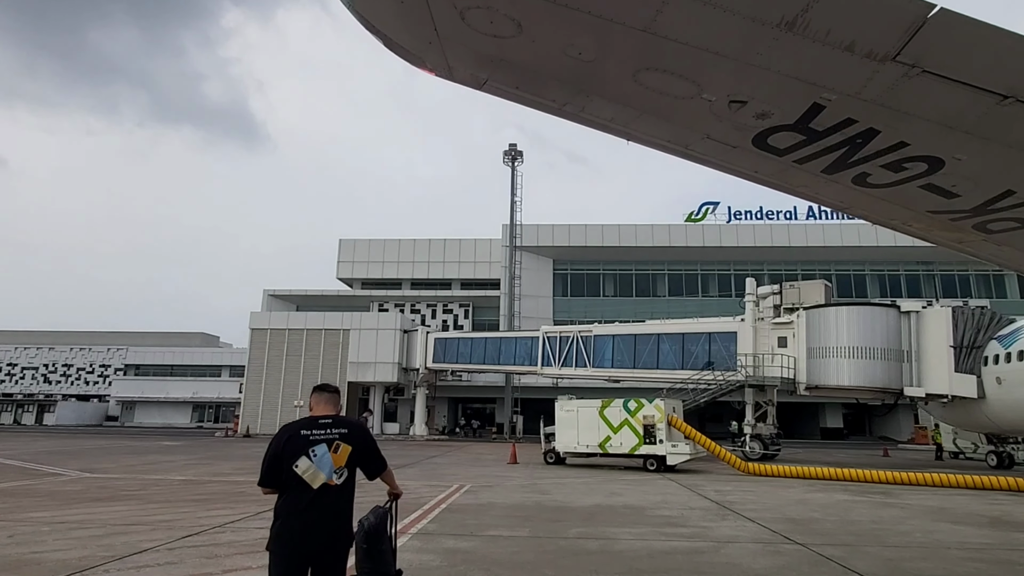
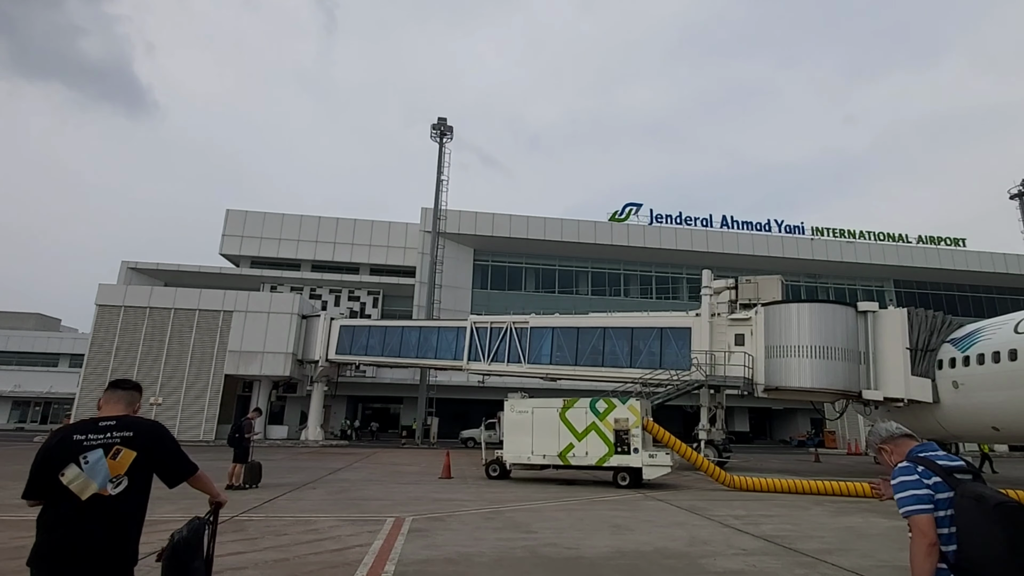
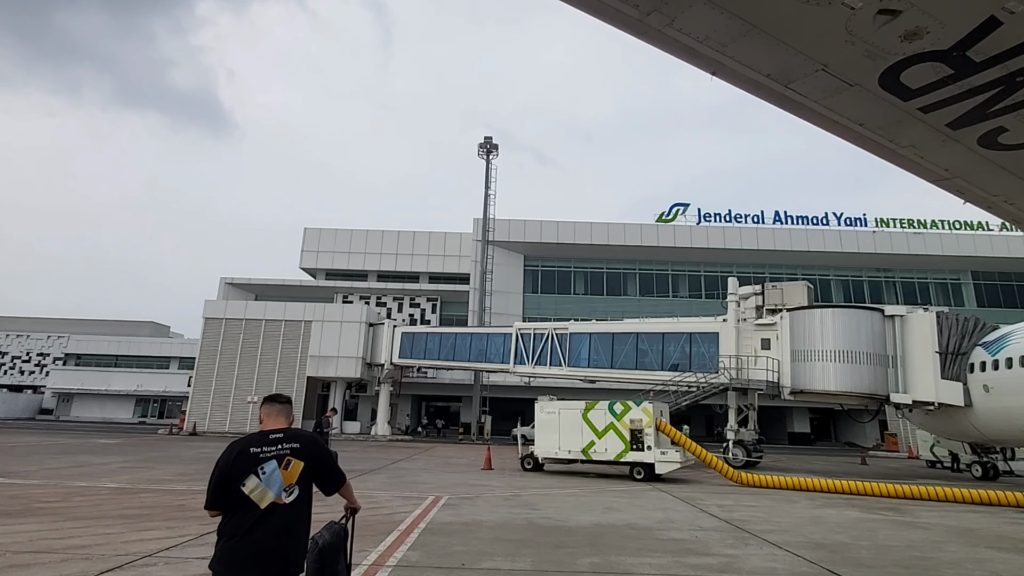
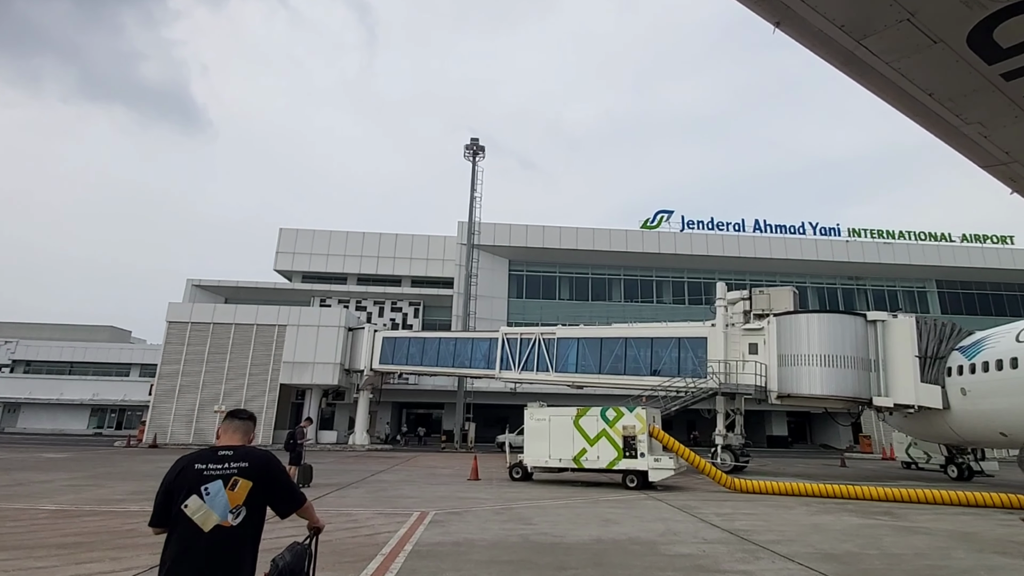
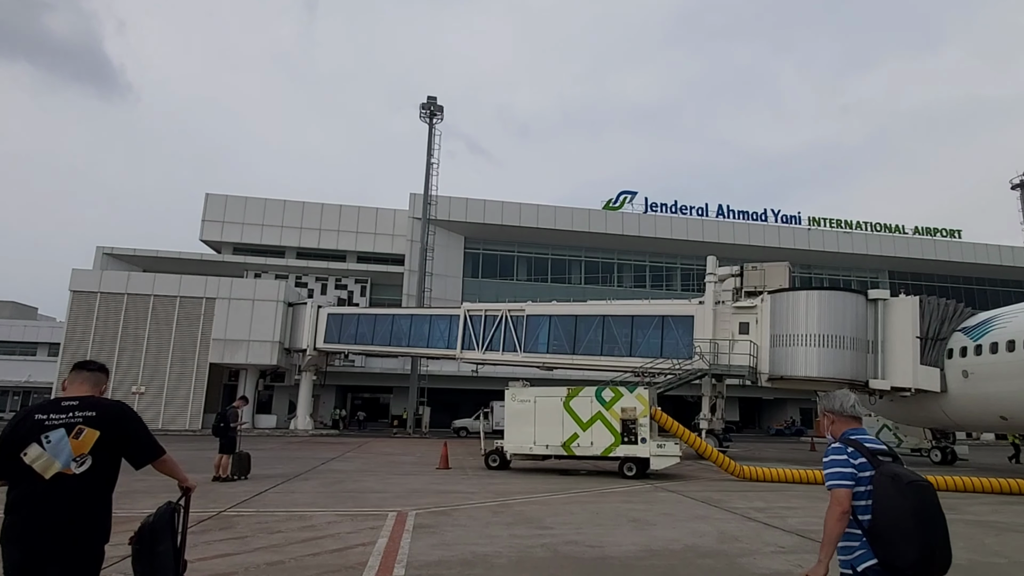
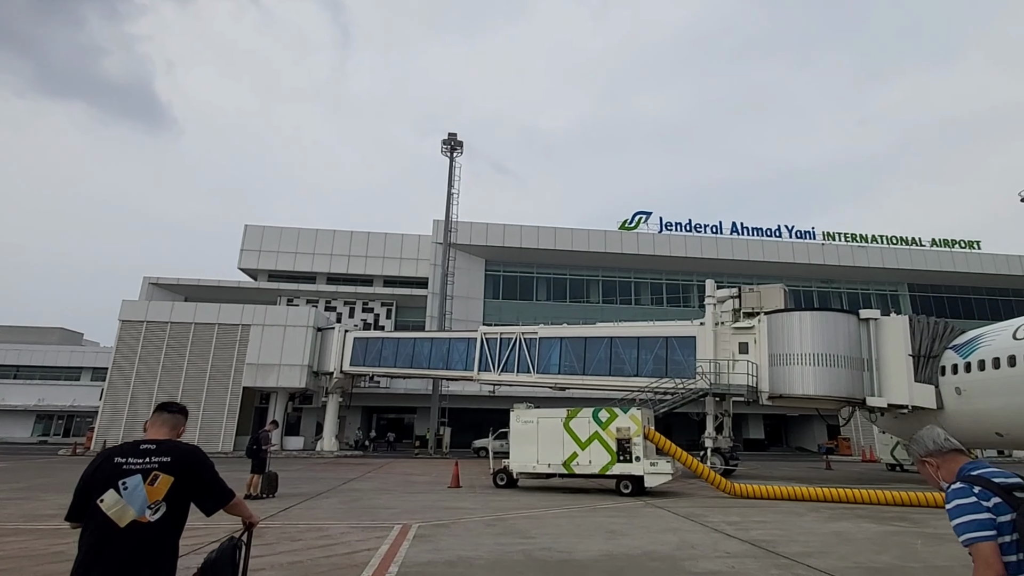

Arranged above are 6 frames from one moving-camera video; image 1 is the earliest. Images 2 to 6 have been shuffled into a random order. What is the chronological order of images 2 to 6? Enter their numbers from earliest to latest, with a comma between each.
3, 4, 6, 2, 5
